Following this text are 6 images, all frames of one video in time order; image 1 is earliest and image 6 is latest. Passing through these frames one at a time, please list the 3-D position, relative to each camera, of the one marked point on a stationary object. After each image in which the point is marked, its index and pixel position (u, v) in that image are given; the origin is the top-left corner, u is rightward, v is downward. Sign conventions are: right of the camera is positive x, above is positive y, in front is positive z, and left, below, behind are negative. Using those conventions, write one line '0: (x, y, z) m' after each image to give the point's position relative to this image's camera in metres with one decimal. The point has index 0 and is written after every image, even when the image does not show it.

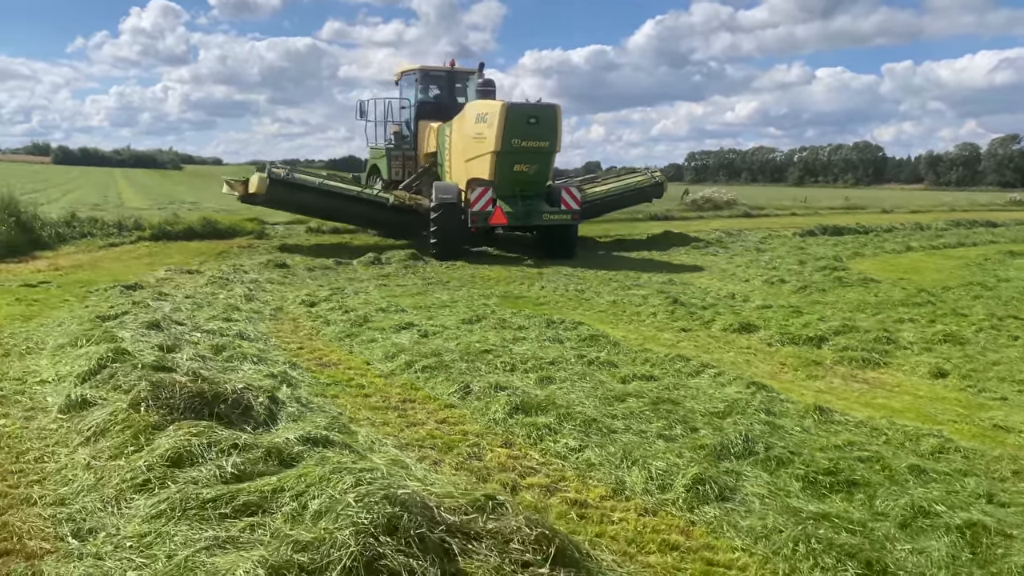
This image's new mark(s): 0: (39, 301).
0: (-4.1, -0.1, +7.7) m
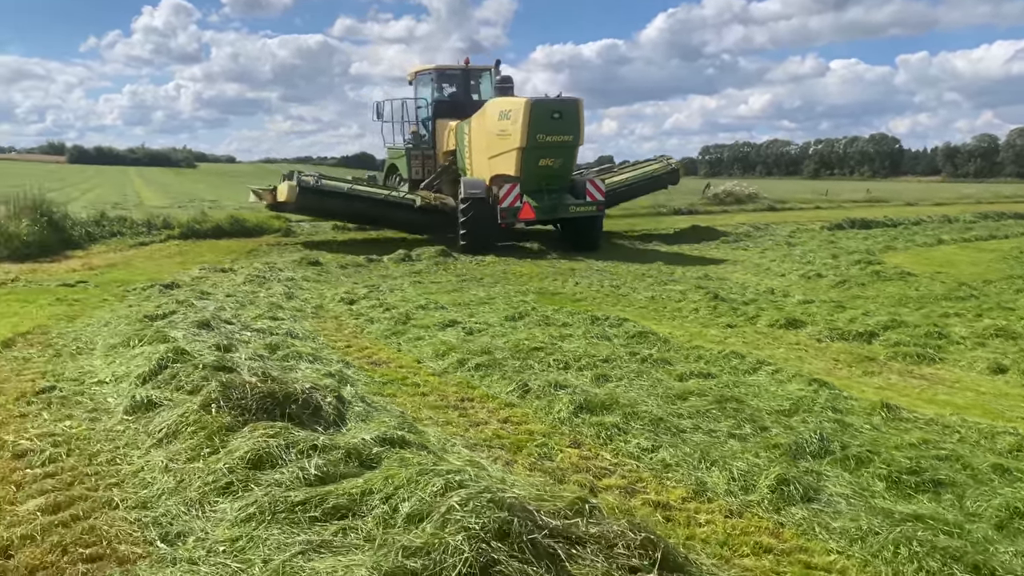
0: (-3.7, -0.1, +7.7) m
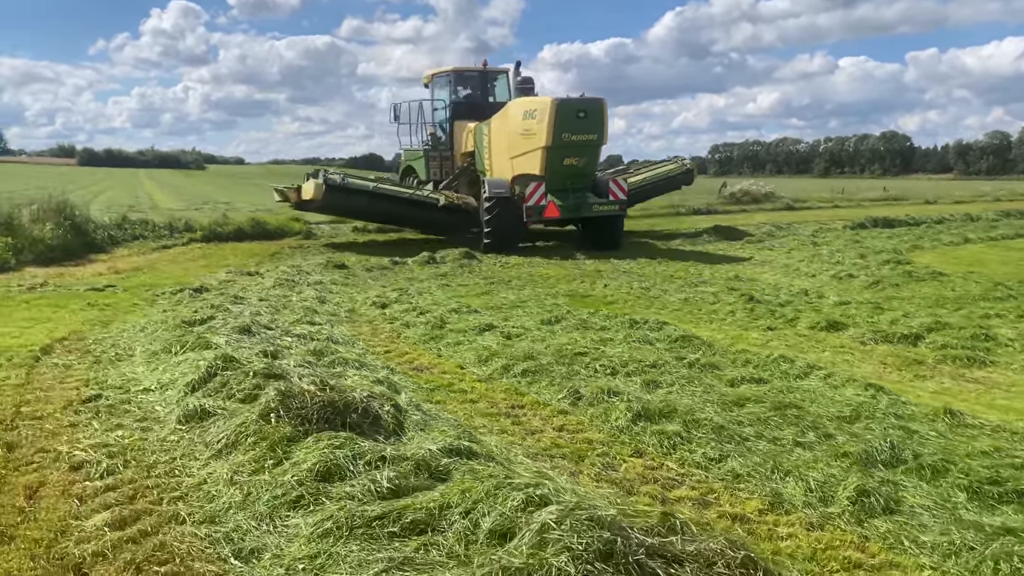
0: (-3.4, -0.2, +7.7) m
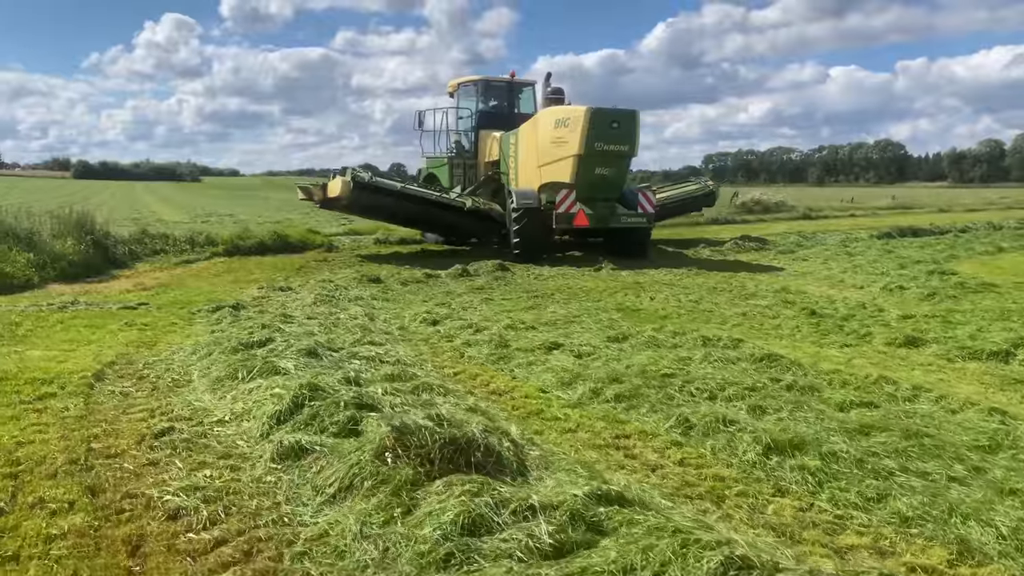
0: (-3.0, -0.3, +7.3) m
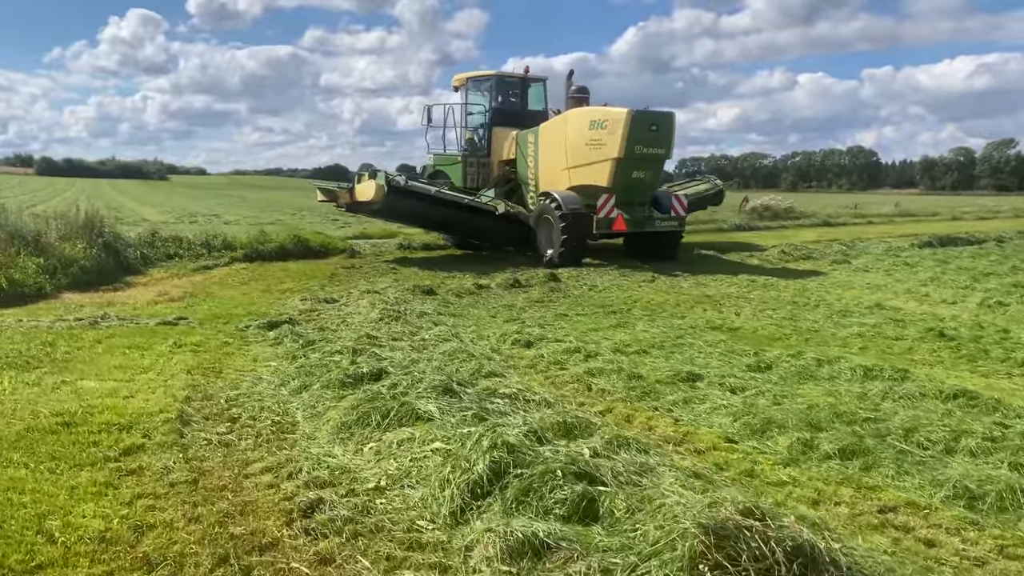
0: (-2.2, -0.4, +6.3) m
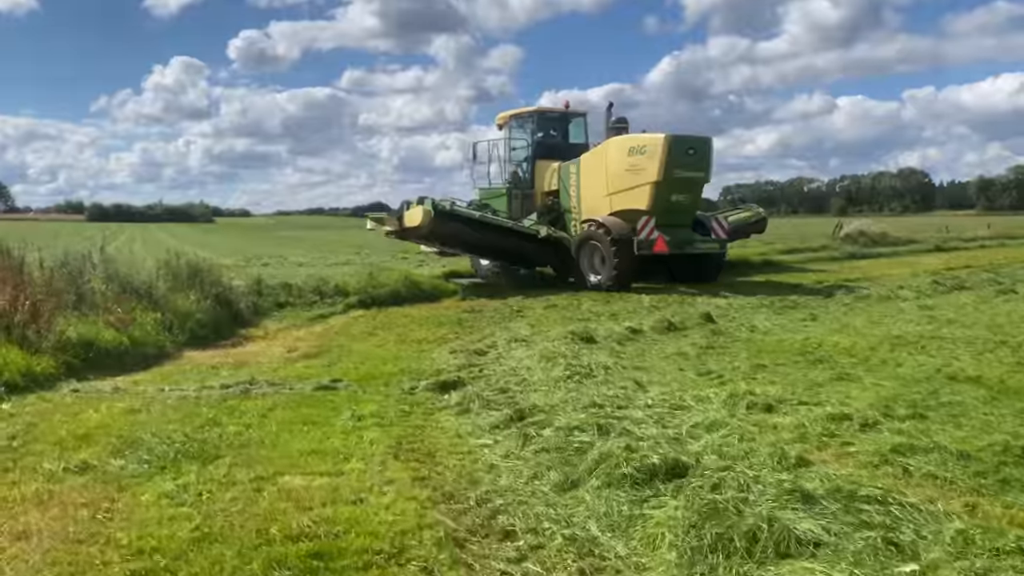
0: (-0.8, -0.8, +5.3) m
